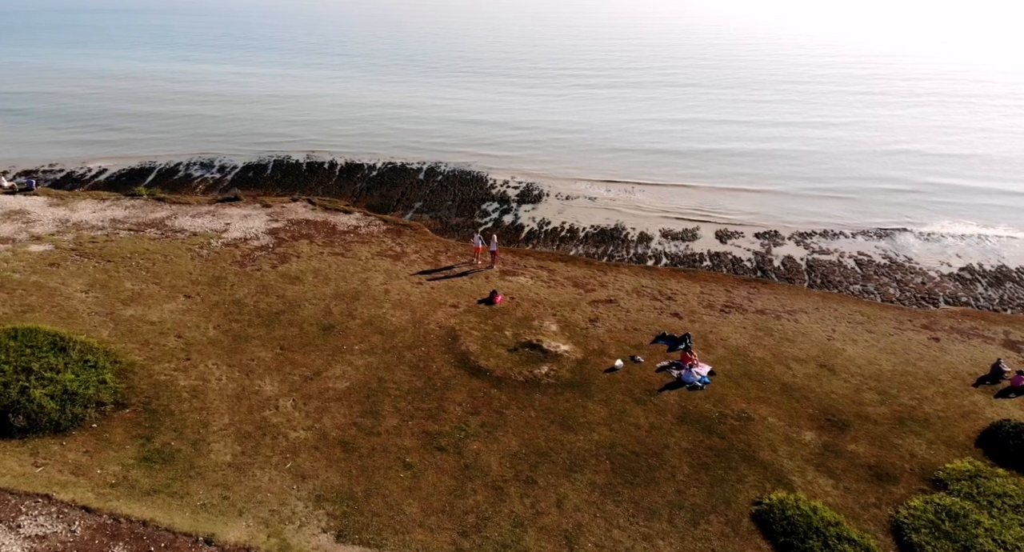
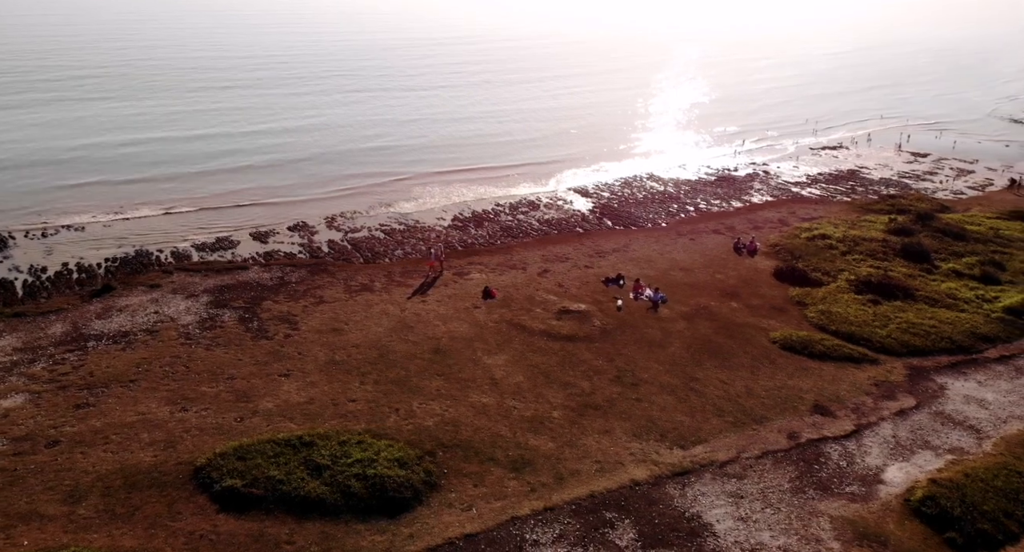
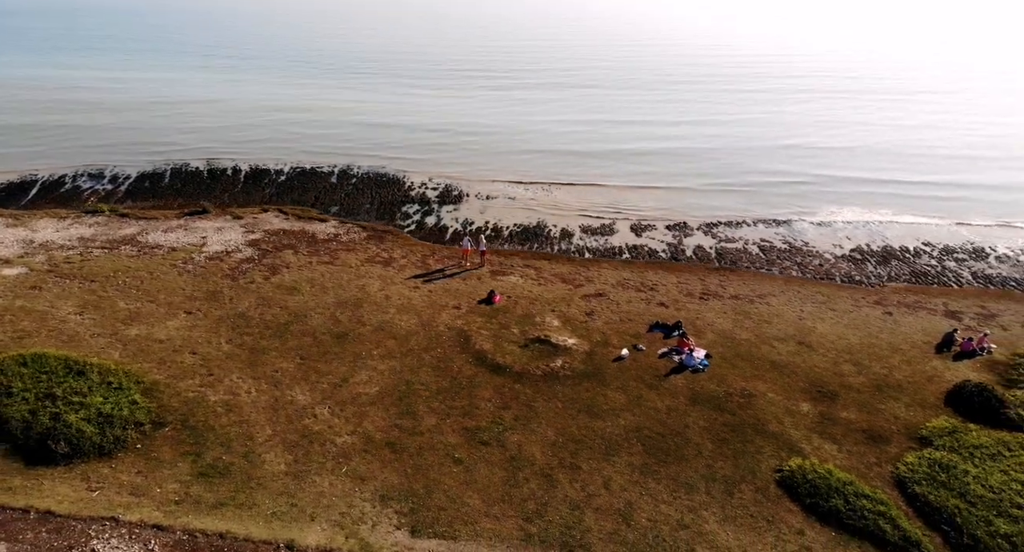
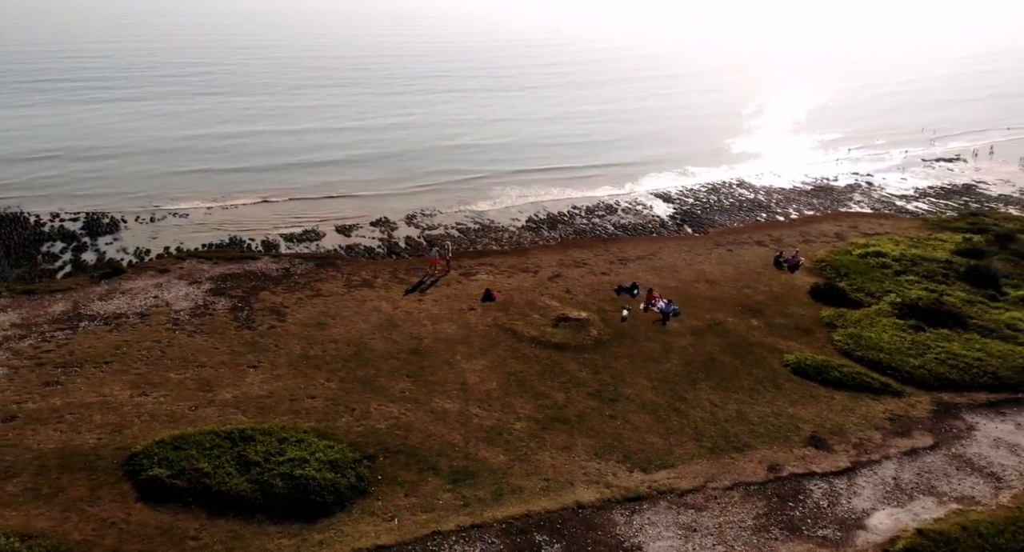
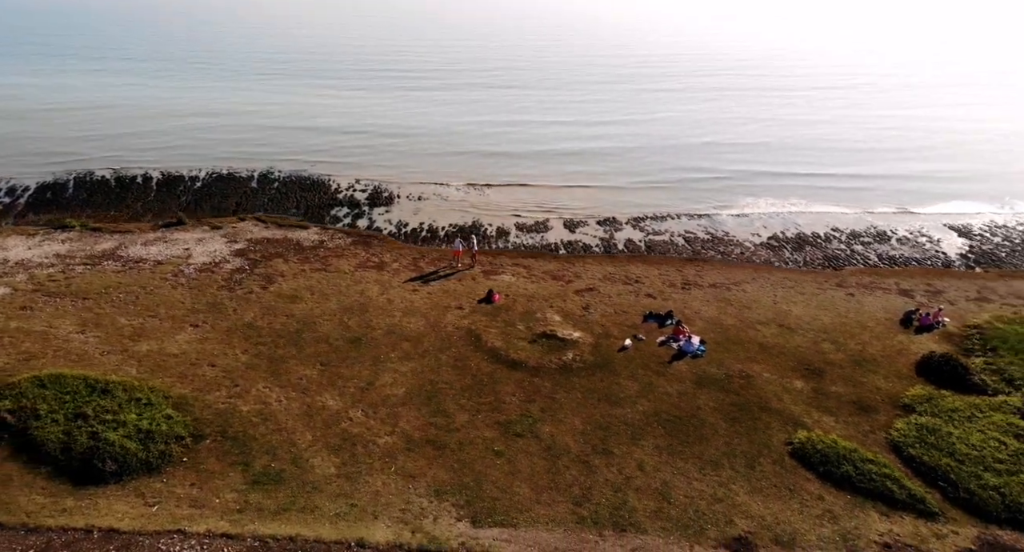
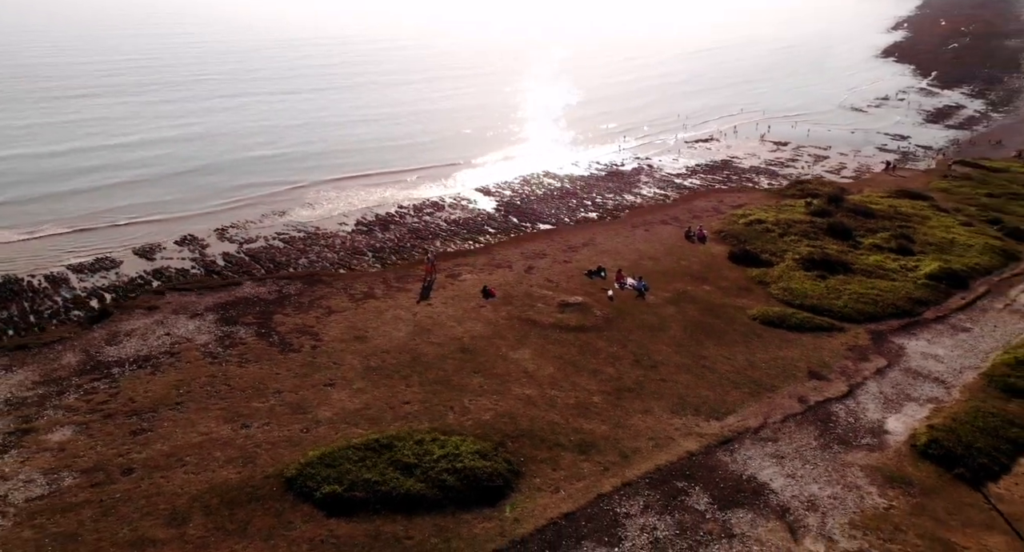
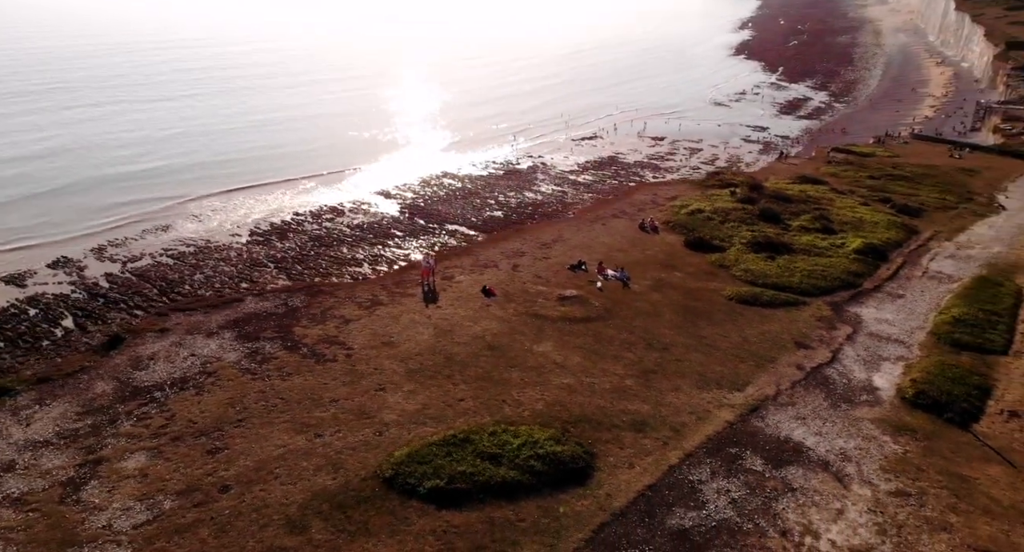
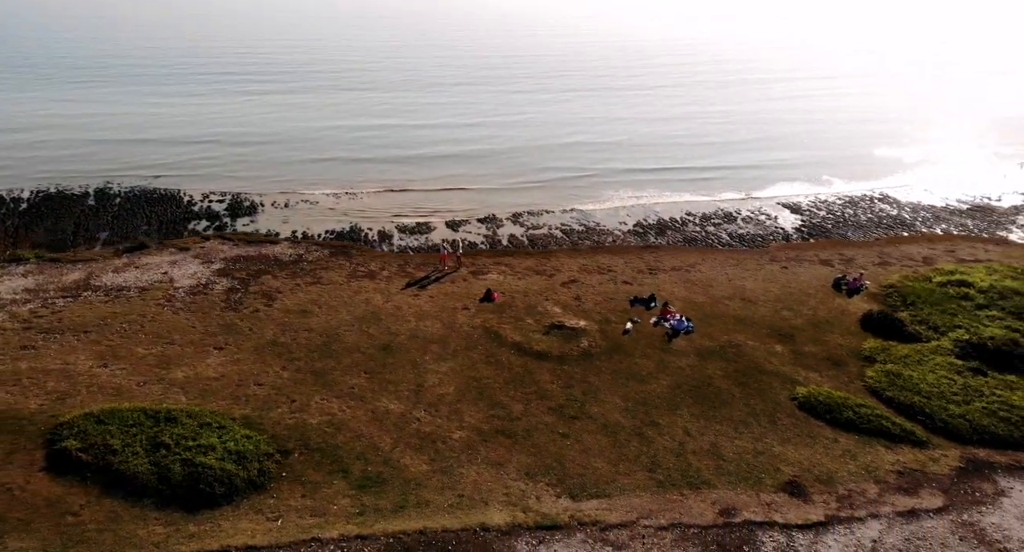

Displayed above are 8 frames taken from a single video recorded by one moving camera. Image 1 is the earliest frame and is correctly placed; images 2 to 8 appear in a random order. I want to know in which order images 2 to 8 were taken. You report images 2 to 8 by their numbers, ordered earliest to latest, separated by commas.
3, 5, 8, 4, 2, 6, 7
